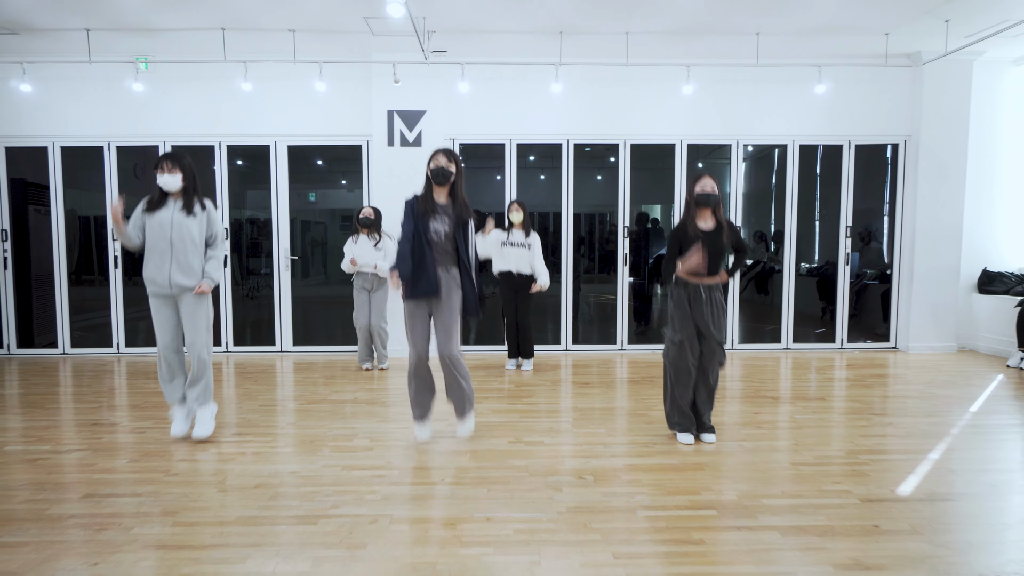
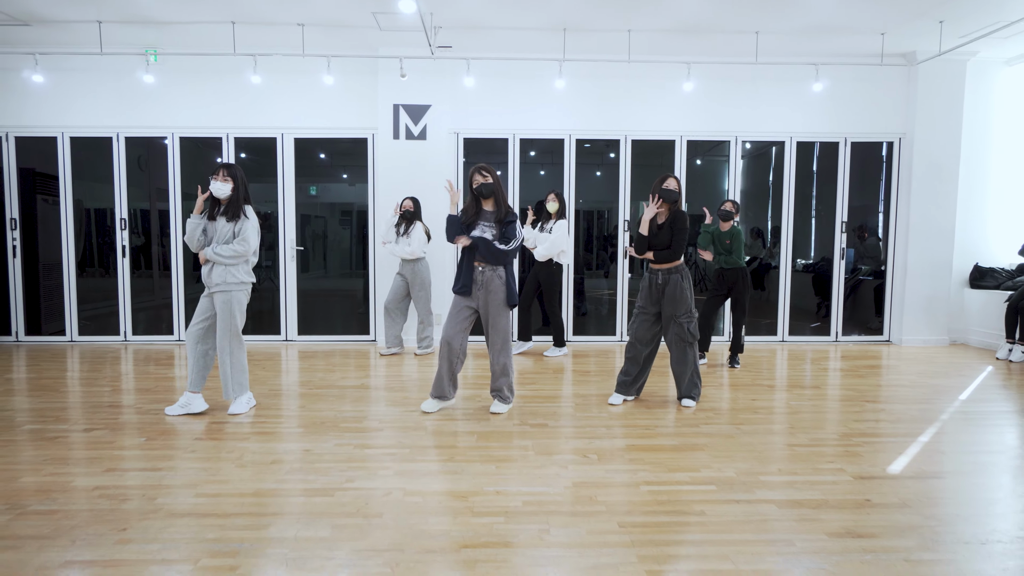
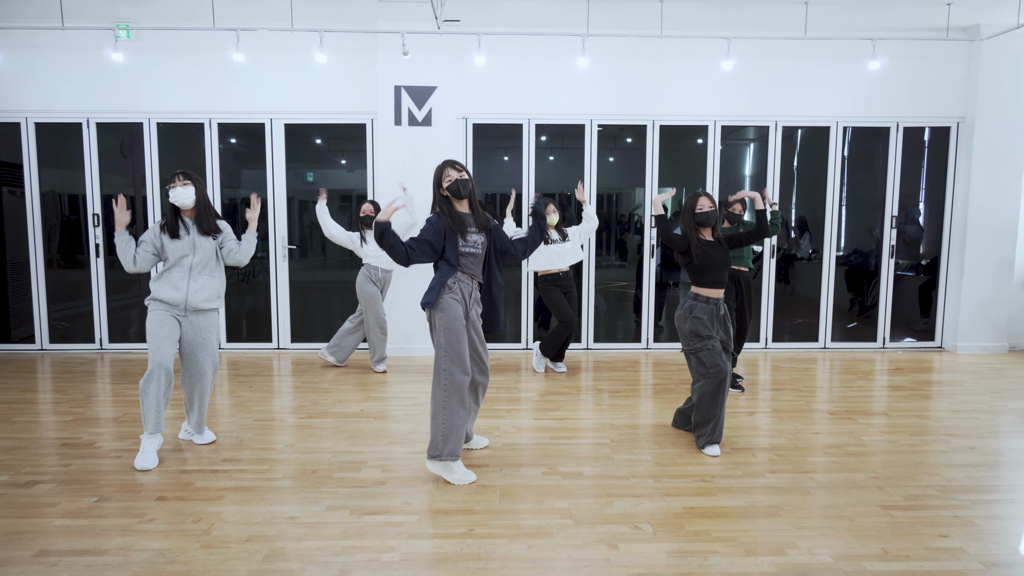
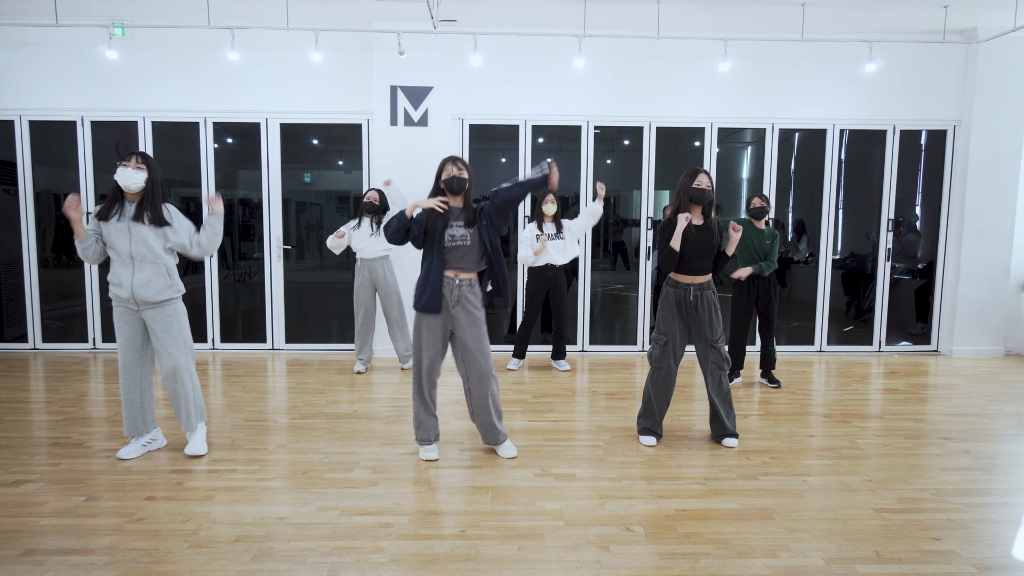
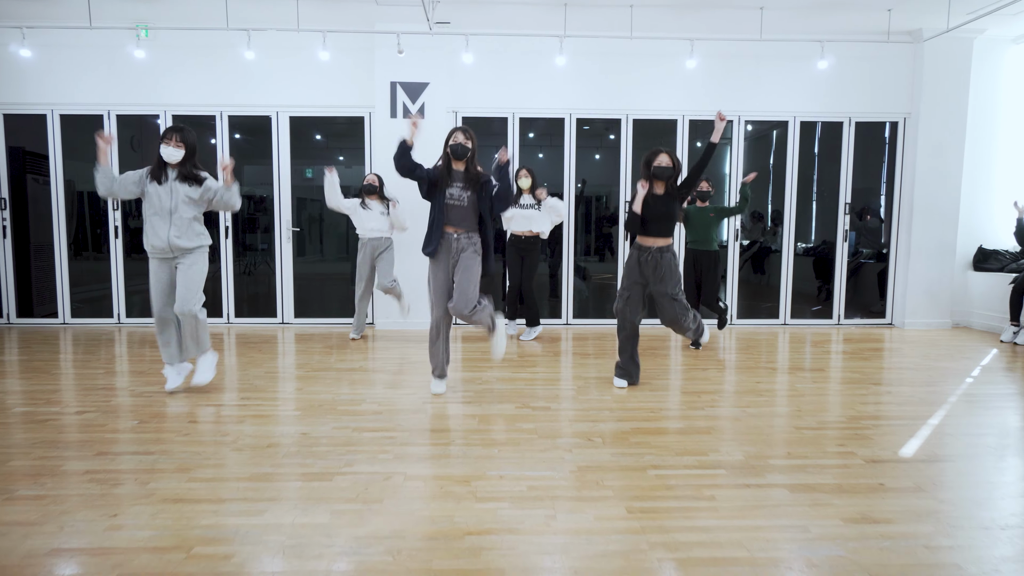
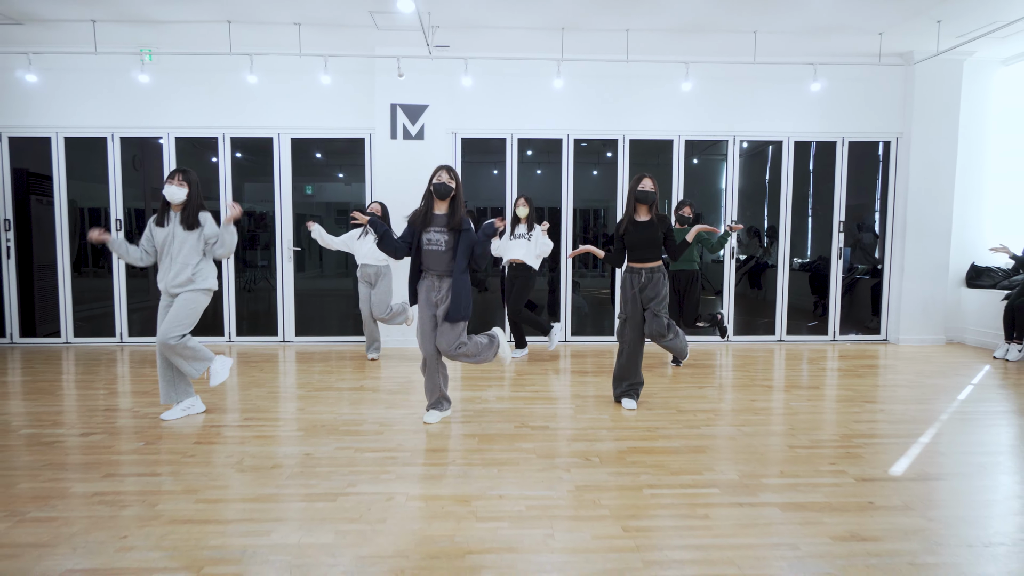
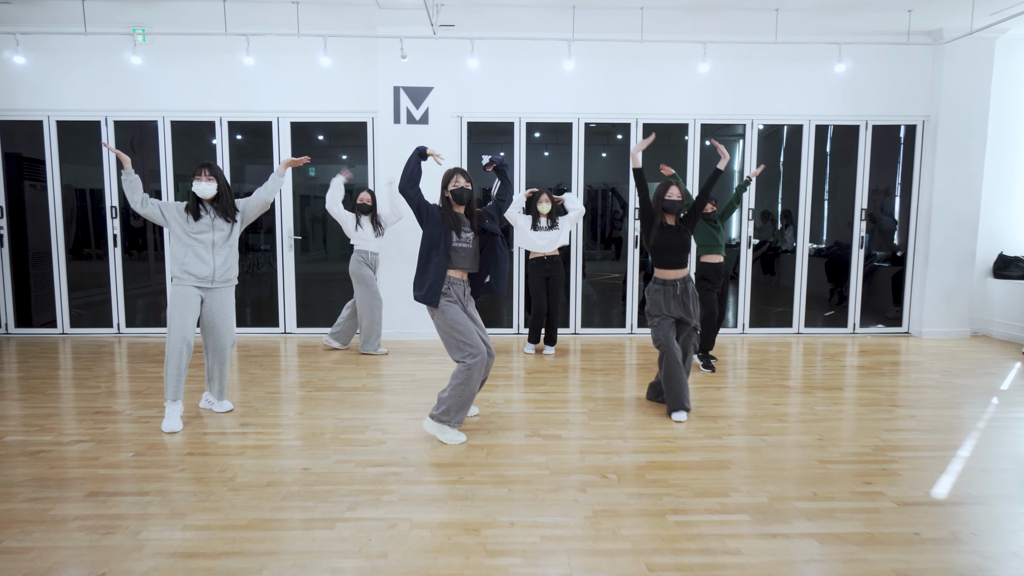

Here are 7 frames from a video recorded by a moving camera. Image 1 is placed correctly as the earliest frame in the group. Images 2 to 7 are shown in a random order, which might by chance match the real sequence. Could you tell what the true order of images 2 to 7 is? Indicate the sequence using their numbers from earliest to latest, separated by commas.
7, 3, 6, 5, 4, 2
